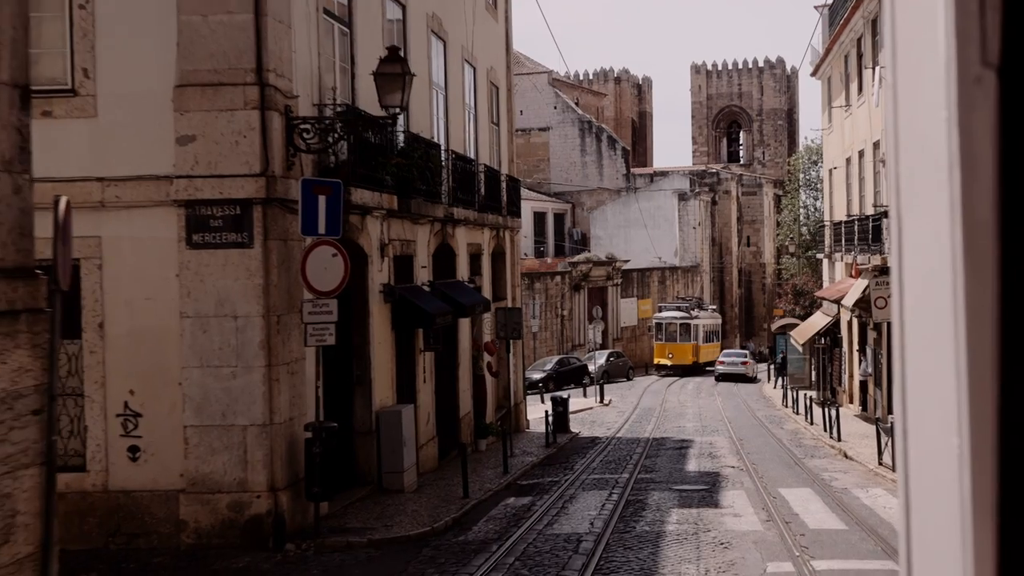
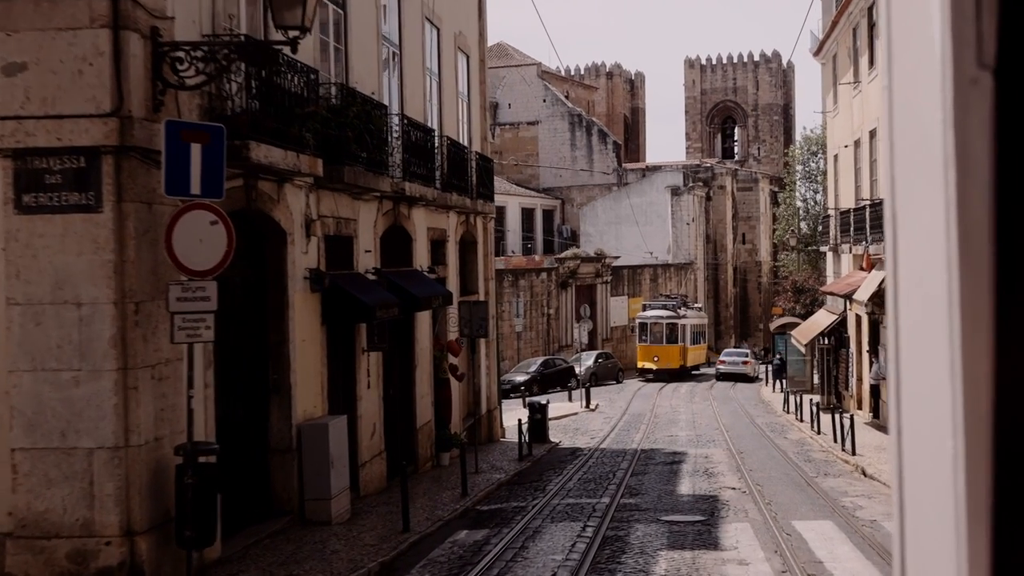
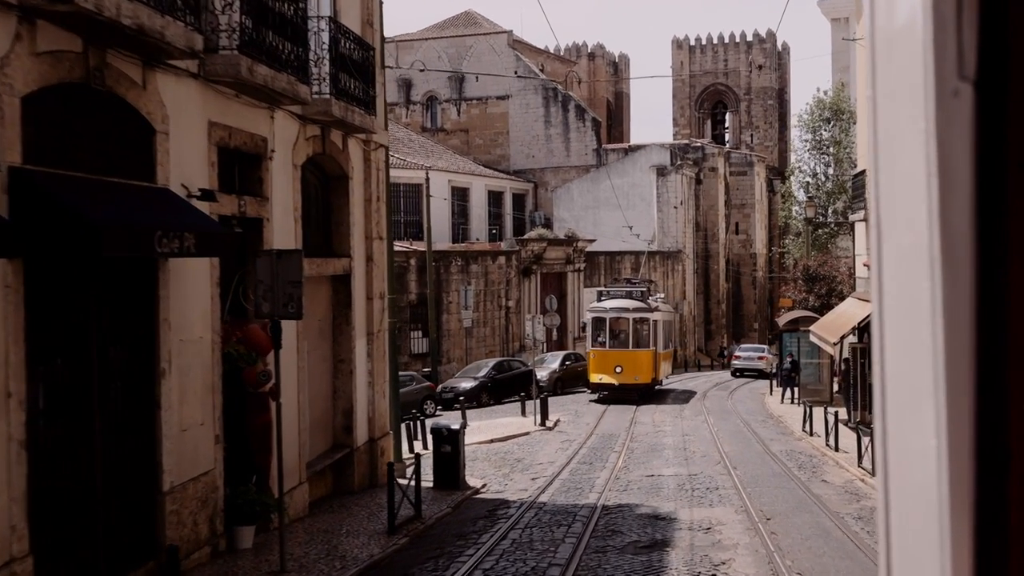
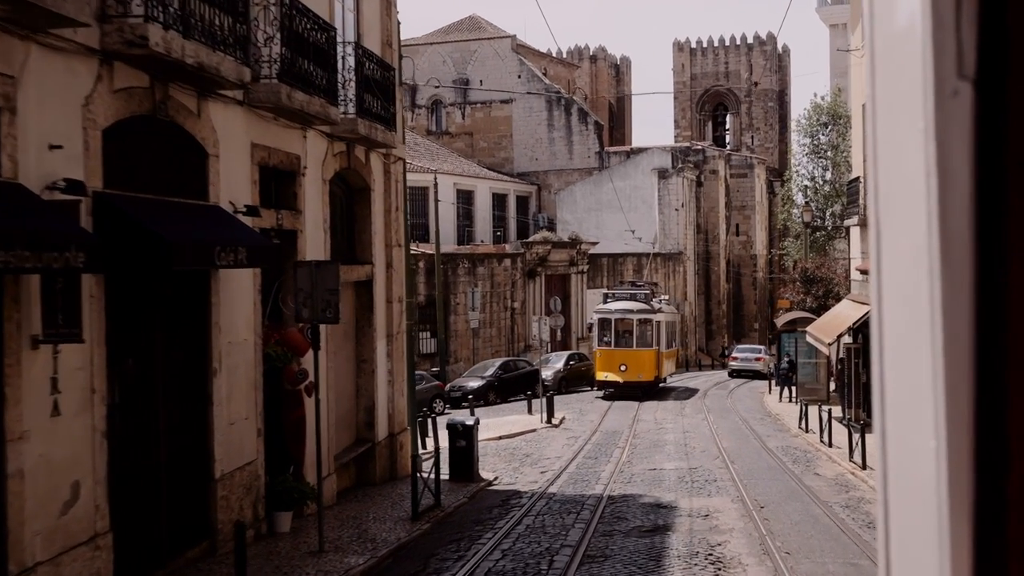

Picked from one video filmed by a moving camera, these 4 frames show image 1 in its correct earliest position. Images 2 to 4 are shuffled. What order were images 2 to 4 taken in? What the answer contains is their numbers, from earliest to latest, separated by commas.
2, 4, 3
